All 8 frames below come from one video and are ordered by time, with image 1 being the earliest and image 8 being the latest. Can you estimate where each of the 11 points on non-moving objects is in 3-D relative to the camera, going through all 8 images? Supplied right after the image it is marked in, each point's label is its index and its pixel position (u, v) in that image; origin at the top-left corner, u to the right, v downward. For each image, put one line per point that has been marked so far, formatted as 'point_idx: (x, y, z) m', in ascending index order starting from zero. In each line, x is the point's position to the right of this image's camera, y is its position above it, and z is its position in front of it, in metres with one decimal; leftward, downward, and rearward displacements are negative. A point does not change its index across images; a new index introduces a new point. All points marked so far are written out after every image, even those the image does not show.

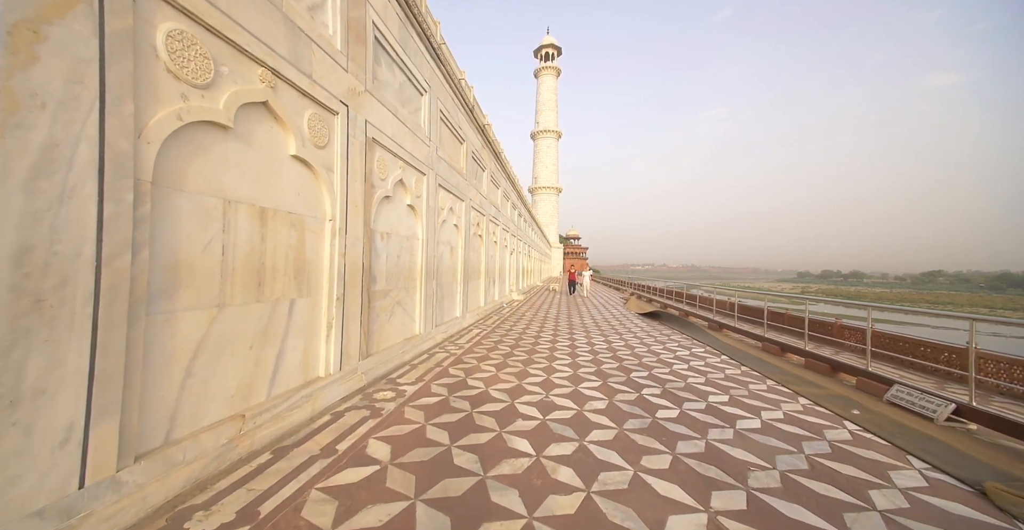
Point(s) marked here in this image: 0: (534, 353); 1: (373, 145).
0: (+0.4, -1.3, +5.2) m
1: (-1.5, +1.3, +3.7) m
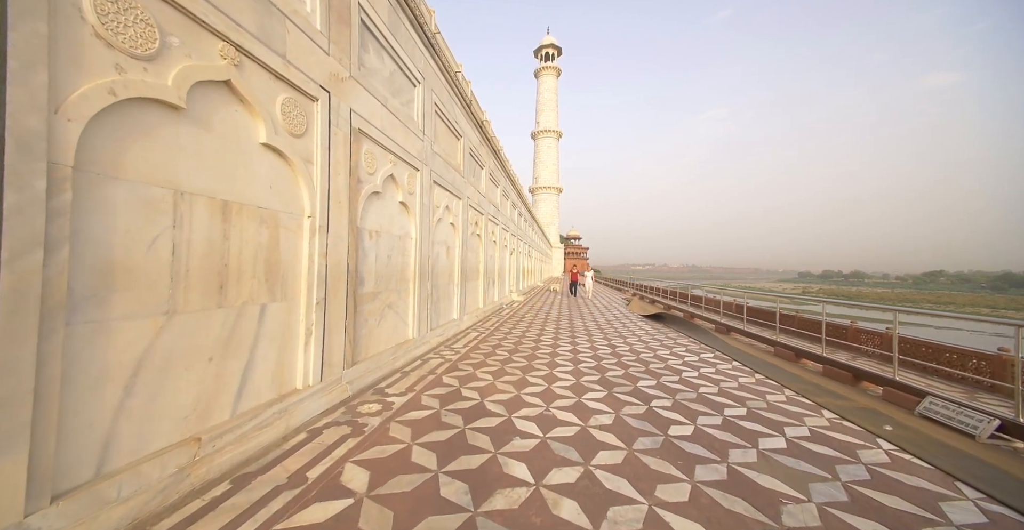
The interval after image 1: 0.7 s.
0: (+0.3, -1.4, +5.0) m
1: (-1.5, +1.3, +3.4) m
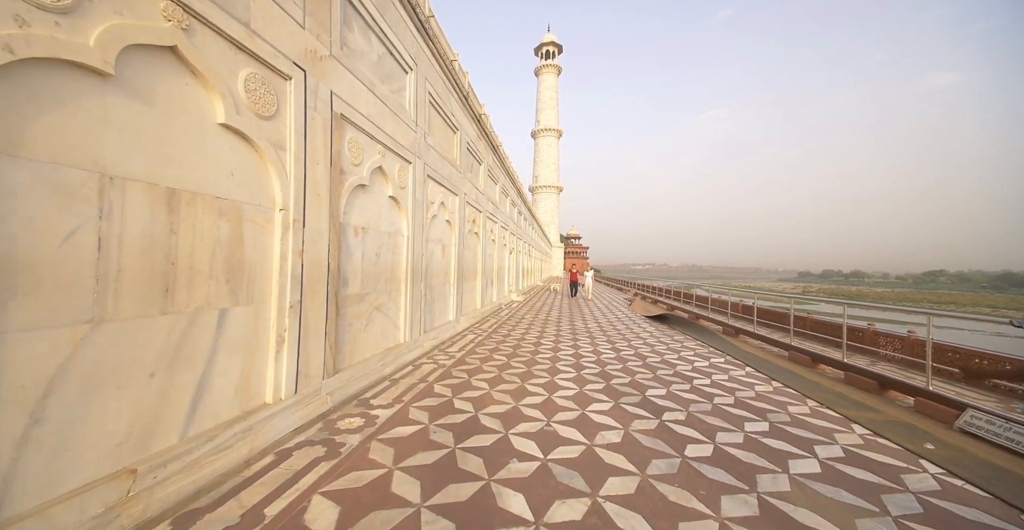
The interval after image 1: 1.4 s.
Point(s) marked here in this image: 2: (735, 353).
0: (+0.3, -1.3, +4.7) m
1: (-1.6, +1.3, +3.1) m
2: (+3.5, -1.4, +5.2) m
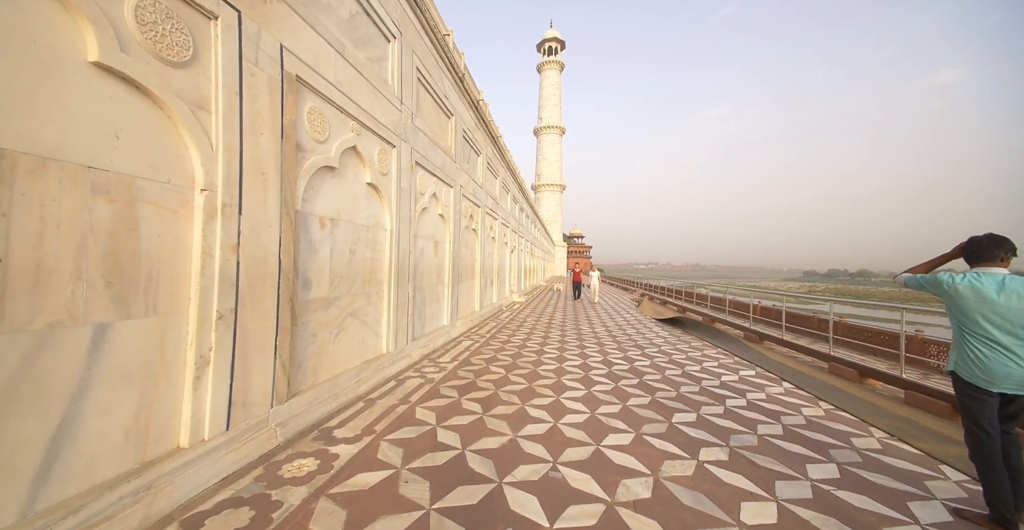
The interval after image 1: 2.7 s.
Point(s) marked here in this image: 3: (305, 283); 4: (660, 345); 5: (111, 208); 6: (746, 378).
0: (+0.3, -1.3, +4.1) m
1: (-1.6, +1.3, +2.5) m
2: (+3.5, -1.4, +4.6) m
3: (-1.6, -0.1, +2.6) m
4: (+2.7, -1.4, +6.0) m
5: (-1.8, +0.3, +1.5) m
6: (+2.9, -1.4, +4.1) m
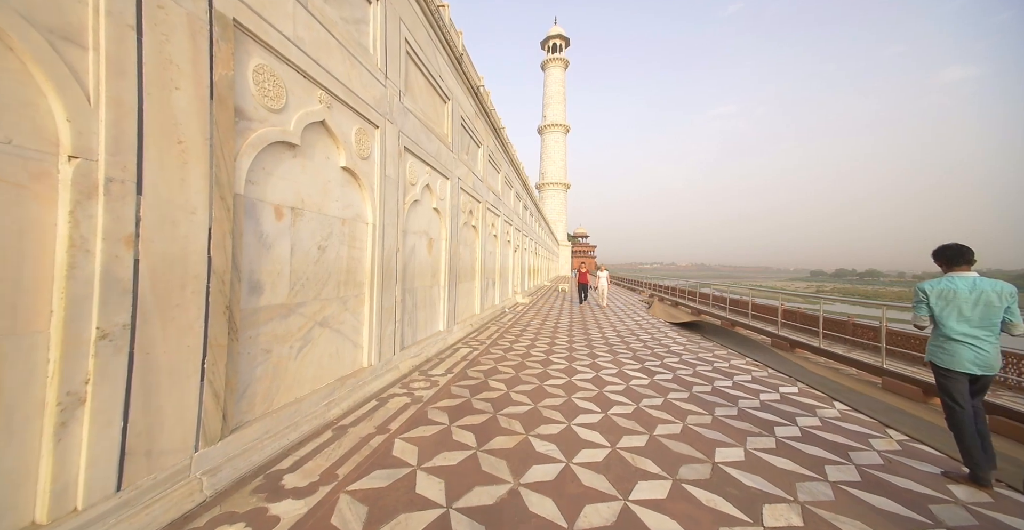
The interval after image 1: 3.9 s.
0: (+0.3, -1.3, +3.5) m
1: (-1.6, +1.3, +2.0) m
2: (+3.5, -1.4, +4.0) m
3: (-1.6, -0.1, +2.1) m
4: (+2.7, -1.4, +5.4) m
5: (-1.8, +0.3, +1.0) m
6: (+2.9, -1.4, +3.5) m
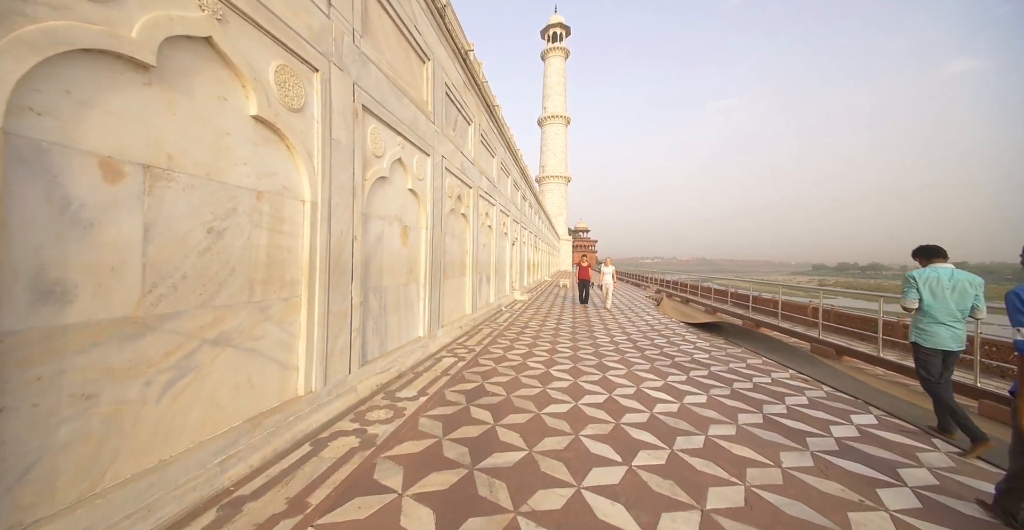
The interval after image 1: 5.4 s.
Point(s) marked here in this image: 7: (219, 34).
0: (+0.2, -1.2, +2.7) m
1: (-1.7, +1.4, +1.1) m
2: (+3.5, -1.3, +3.2) m
3: (-1.7, -0.1, +1.2) m
4: (+2.6, -1.3, +4.6) m
5: (-1.9, +0.3, +0.1) m
6: (+2.8, -1.3, +2.6) m
7: (-1.6, +1.2, +1.8) m
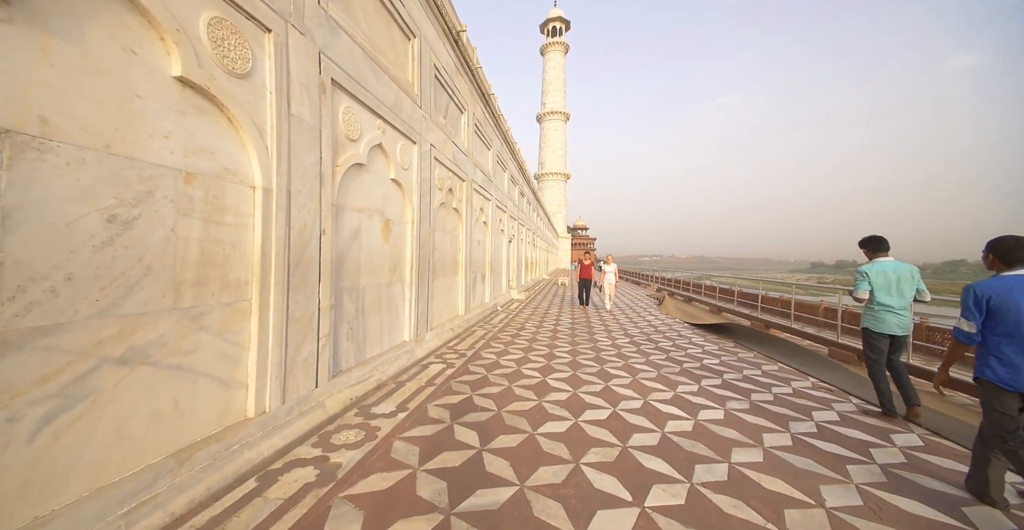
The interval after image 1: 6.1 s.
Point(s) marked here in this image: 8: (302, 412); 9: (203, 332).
0: (+0.2, -1.2, +2.3) m
1: (-1.7, +1.4, +0.7) m
2: (+3.4, -1.3, +2.8) m
3: (-1.8, -0.1, +0.9) m
4: (+2.6, -1.3, +4.2) m
5: (-2.0, +0.3, -0.3) m
6: (+2.7, -1.3, +2.3) m
7: (-1.6, +1.3, +1.4) m
8: (-1.5, -1.0, +2.4) m
9: (-1.7, -0.4, +1.8) m
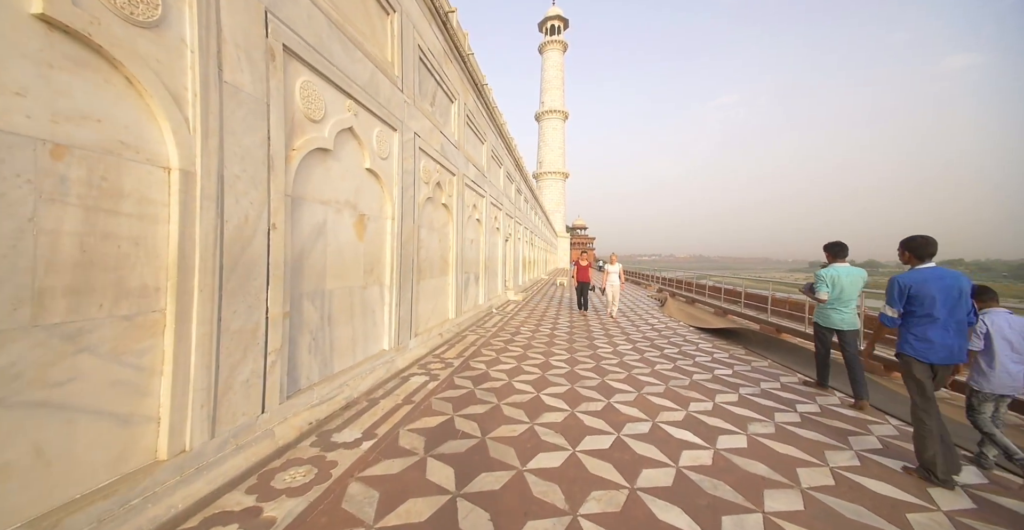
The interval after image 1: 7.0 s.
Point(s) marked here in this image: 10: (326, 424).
0: (+0.1, -1.2, +1.9) m
1: (-1.8, +1.4, +0.3) m
2: (+3.3, -1.3, +2.4) m
3: (-1.9, -0.1, +0.4) m
4: (+2.4, -1.3, +3.8) m
5: (-2.0, +0.3, -0.7) m
6: (+2.6, -1.3, +1.9) m
7: (-1.7, +1.2, +1.0) m
8: (-1.6, -1.1, +2.0) m
9: (-1.8, -0.4, +1.4) m
10: (-1.4, -1.2, +2.6) m
